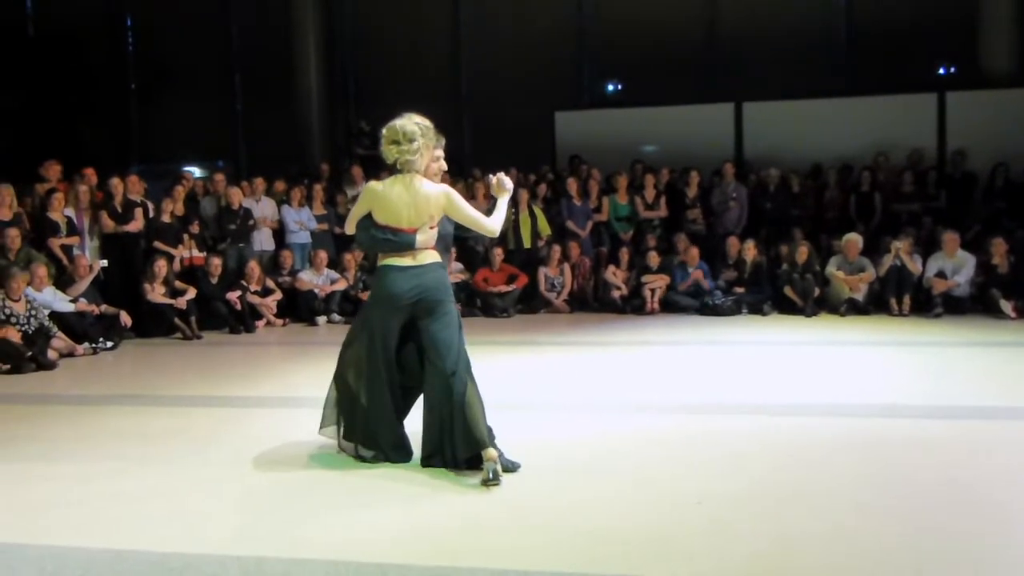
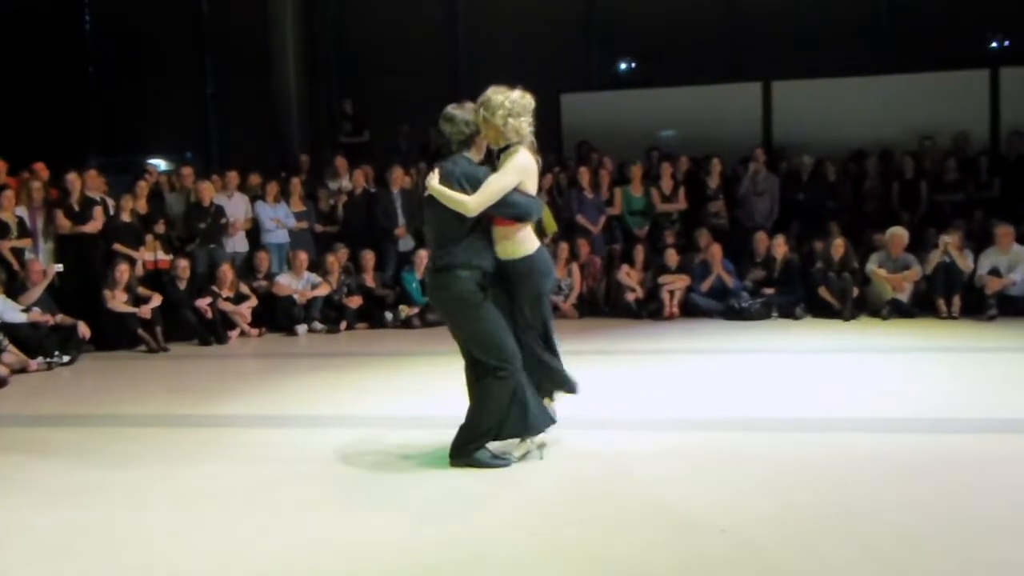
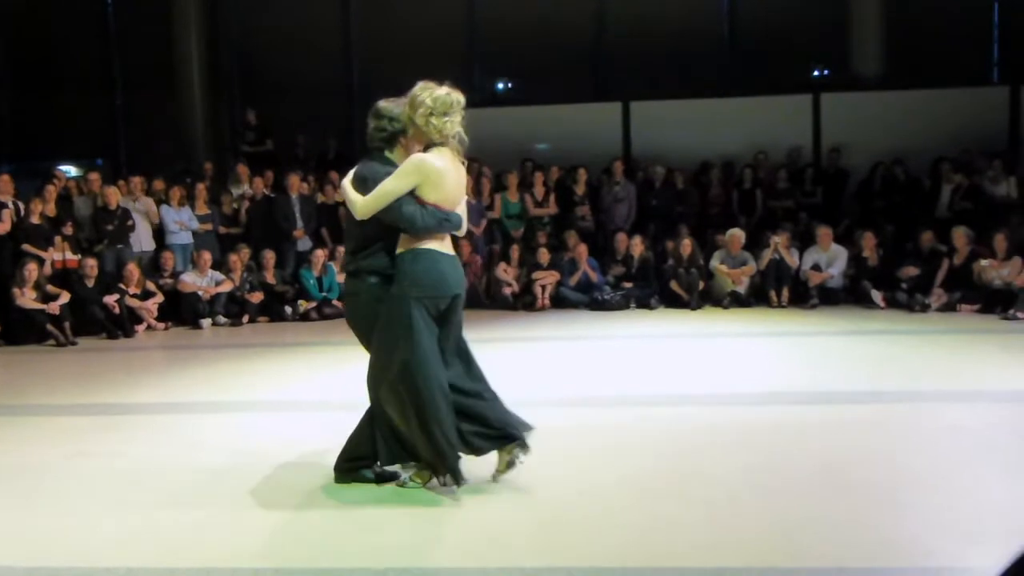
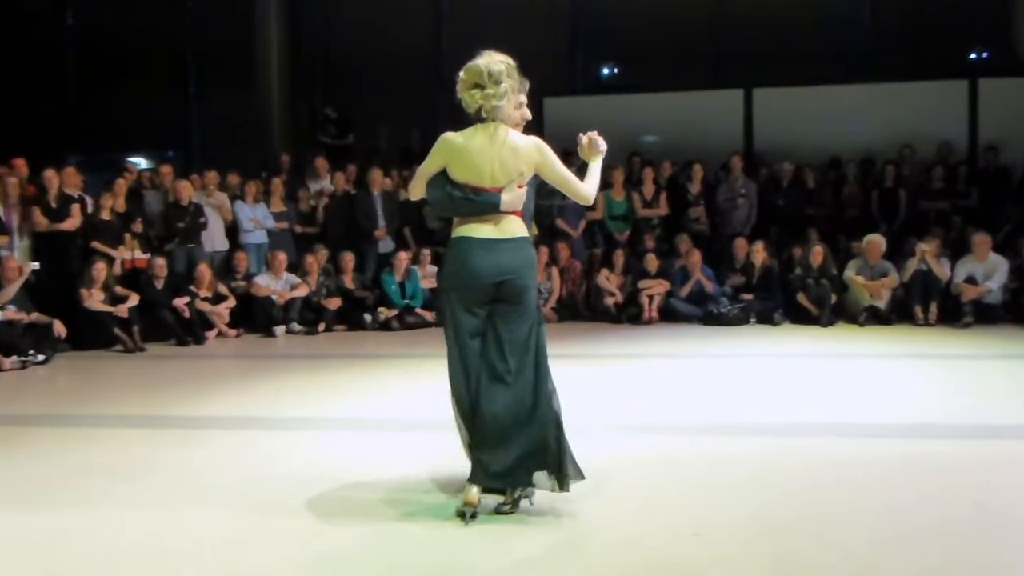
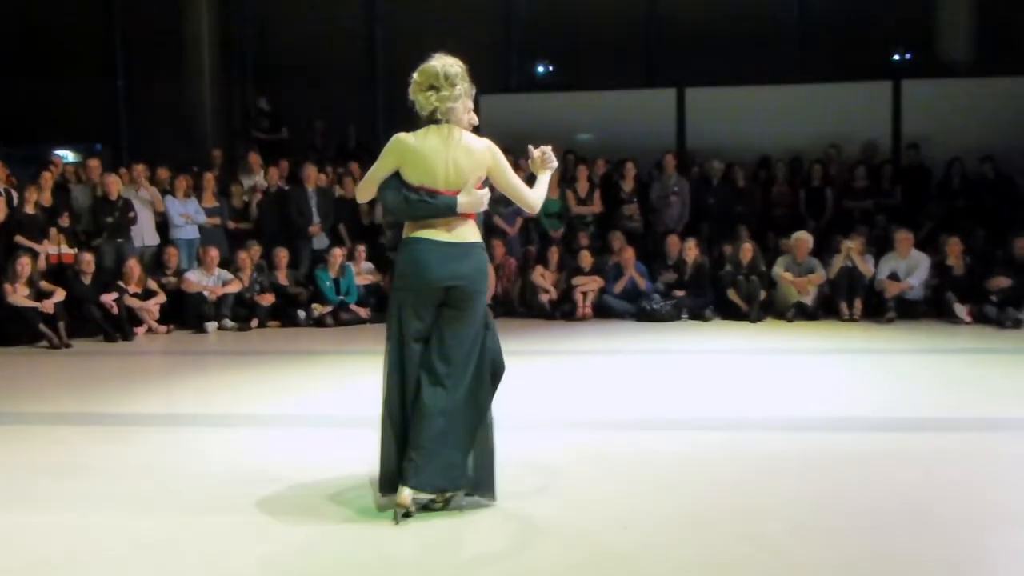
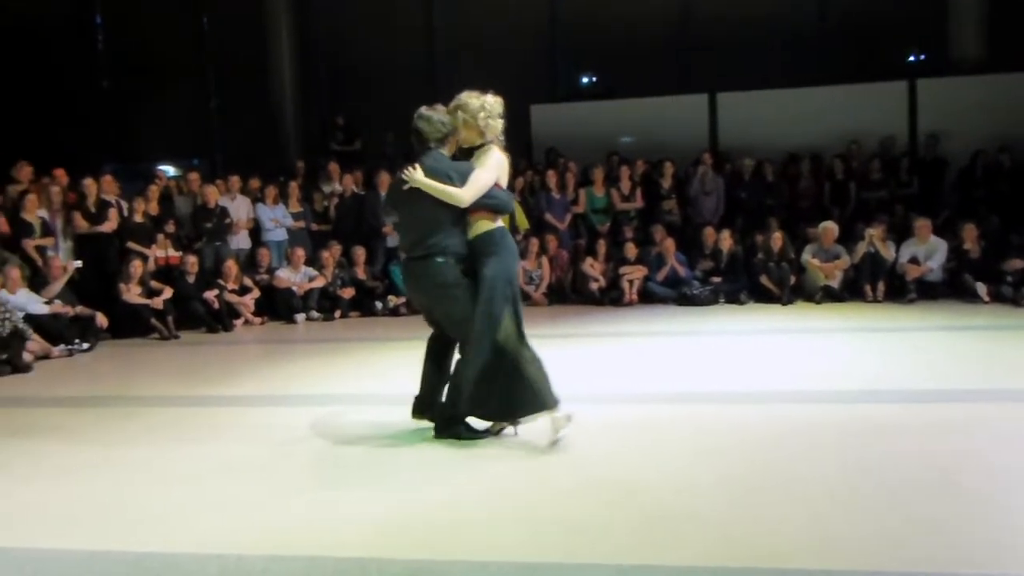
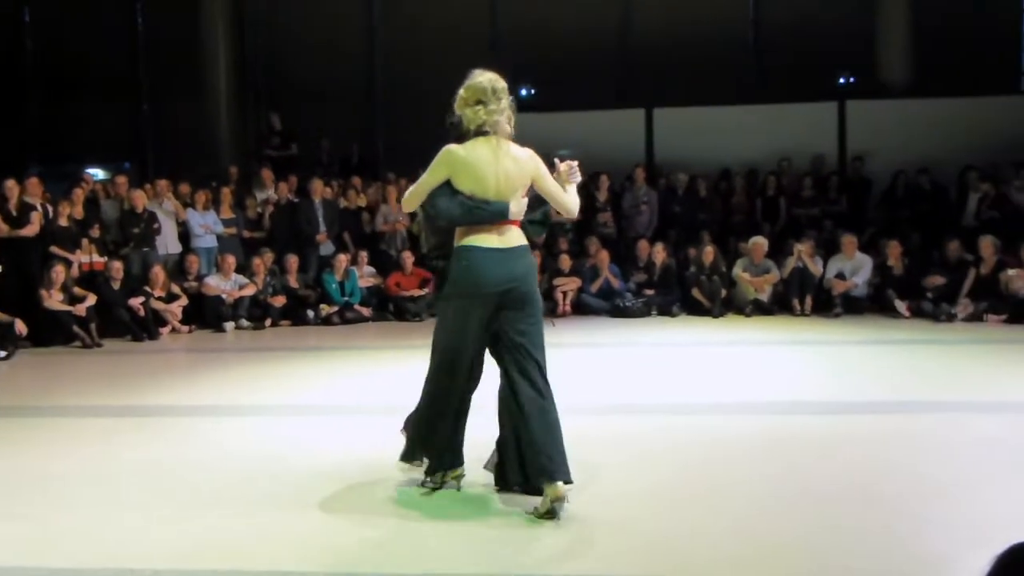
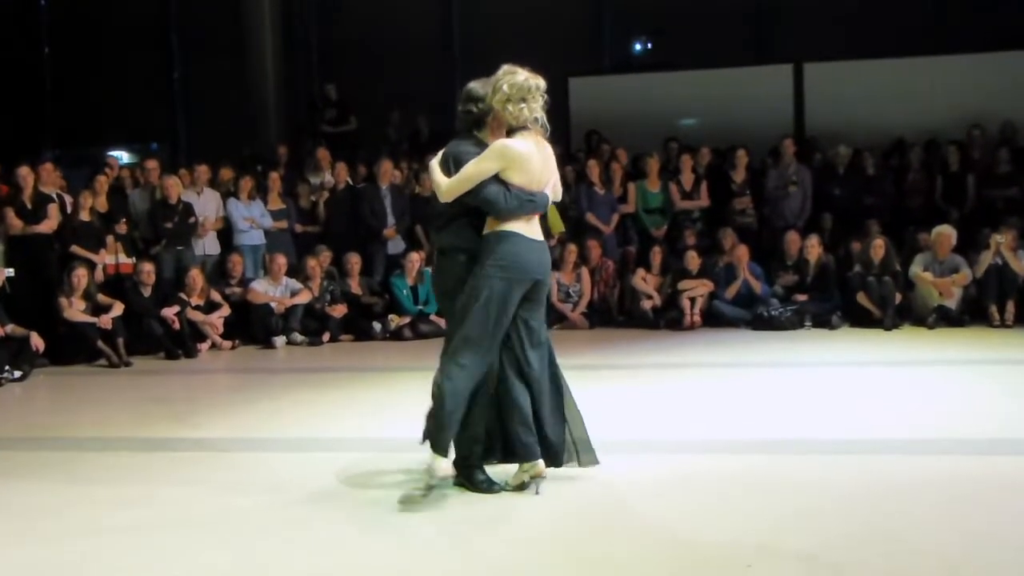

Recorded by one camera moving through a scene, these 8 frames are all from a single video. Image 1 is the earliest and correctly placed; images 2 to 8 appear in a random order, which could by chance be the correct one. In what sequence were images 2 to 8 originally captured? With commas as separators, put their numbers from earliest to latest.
4, 5, 7, 3, 6, 2, 8
